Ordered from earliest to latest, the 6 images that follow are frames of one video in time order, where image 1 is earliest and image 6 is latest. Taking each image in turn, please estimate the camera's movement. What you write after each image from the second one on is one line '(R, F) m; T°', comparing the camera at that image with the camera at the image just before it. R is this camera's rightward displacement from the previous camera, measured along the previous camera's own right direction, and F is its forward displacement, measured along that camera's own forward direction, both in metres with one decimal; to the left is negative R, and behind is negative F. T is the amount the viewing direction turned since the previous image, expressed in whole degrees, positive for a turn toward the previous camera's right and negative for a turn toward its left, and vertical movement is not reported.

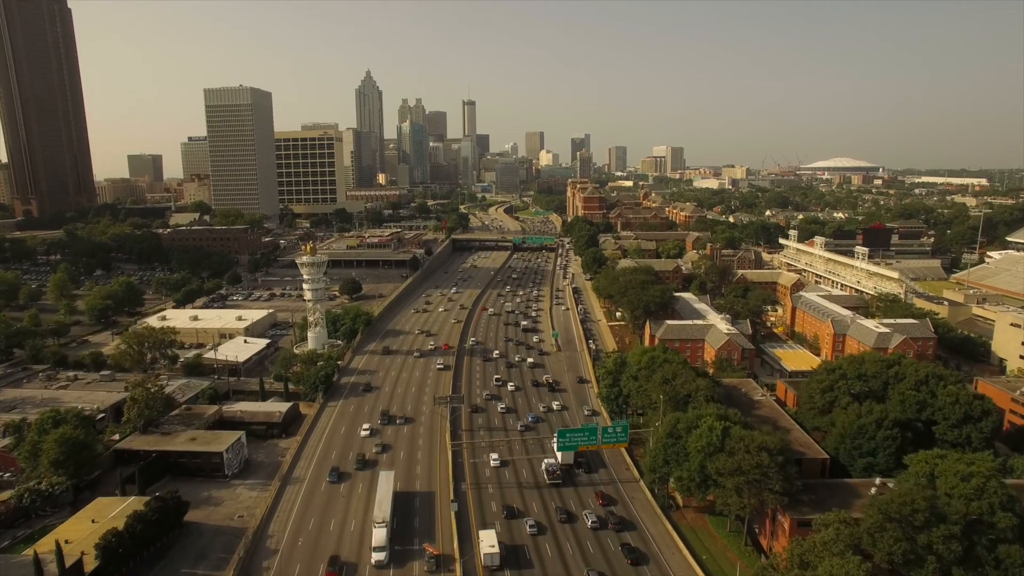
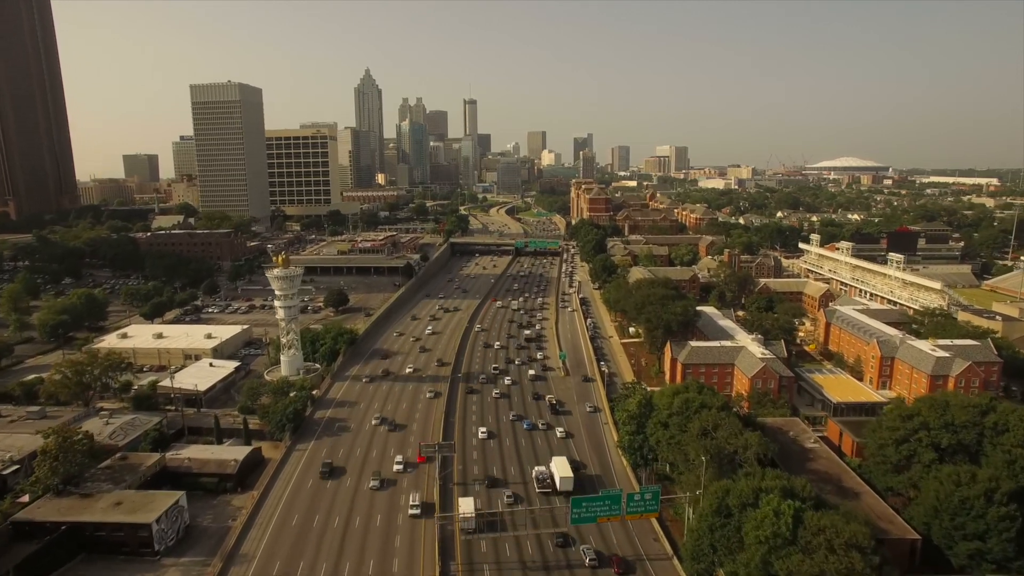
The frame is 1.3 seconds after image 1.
(0.0, +7.9) m; 0°
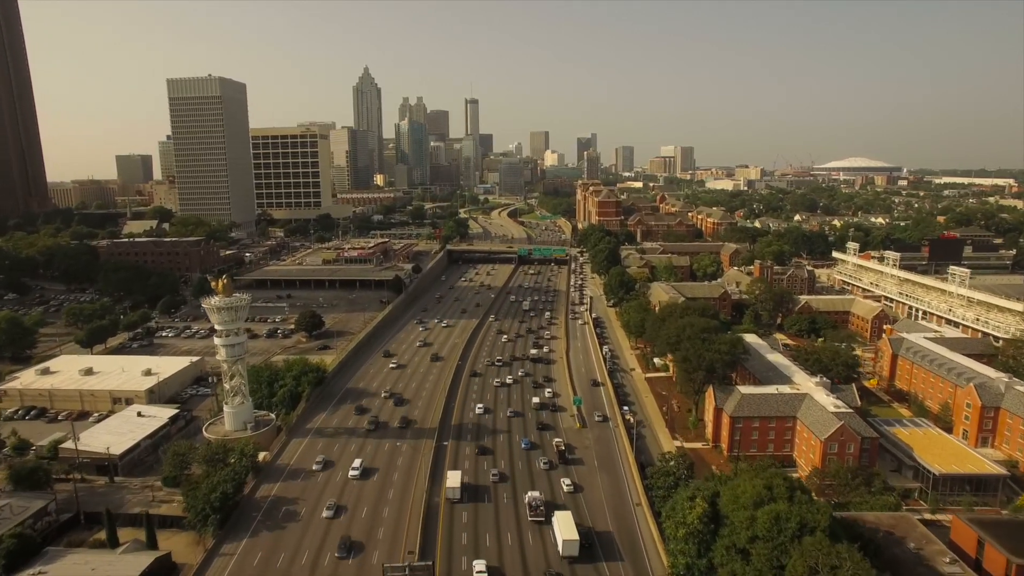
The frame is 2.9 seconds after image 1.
(0.0, +11.6) m; 0°
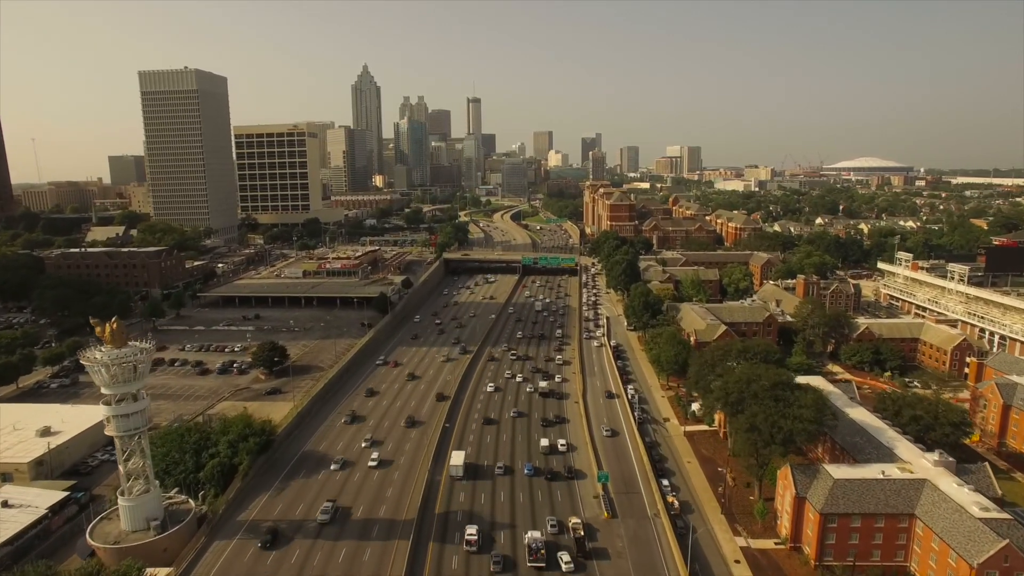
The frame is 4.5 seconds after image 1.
(-0.1, +12.3) m; 0°
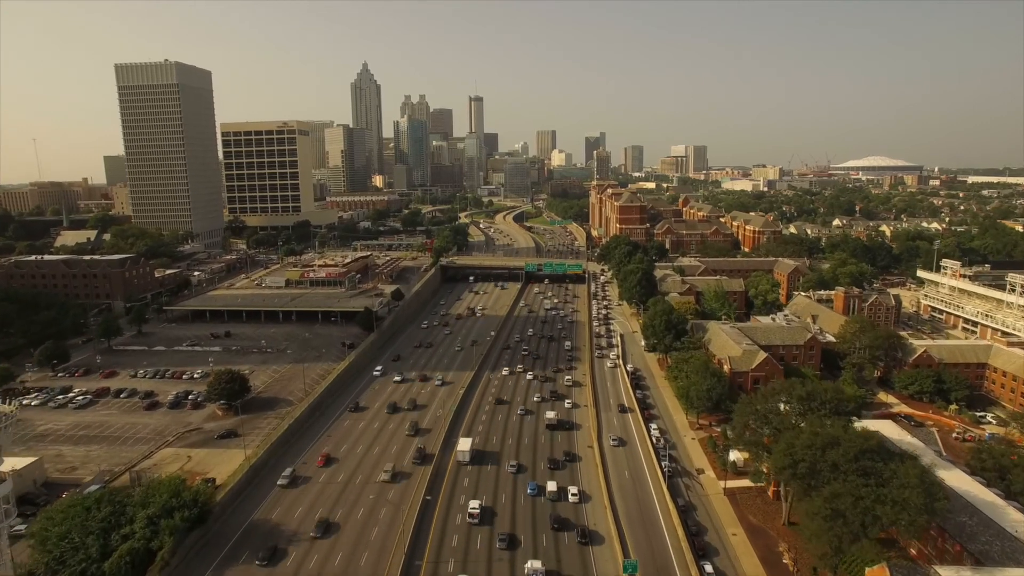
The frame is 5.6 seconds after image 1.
(+0.1, +8.6) m; 0°
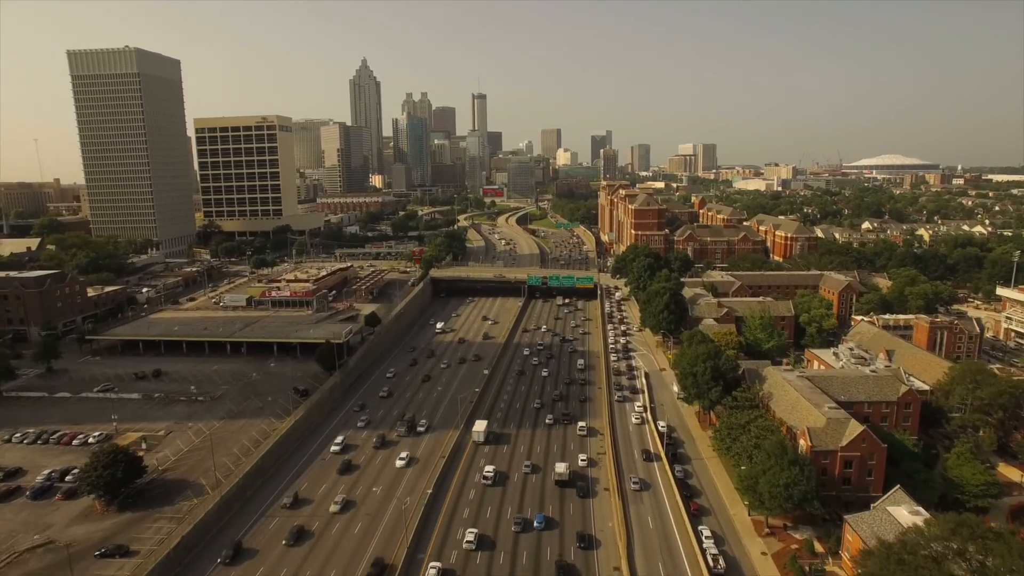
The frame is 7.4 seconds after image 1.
(+0.6, +13.7) m; 0°
